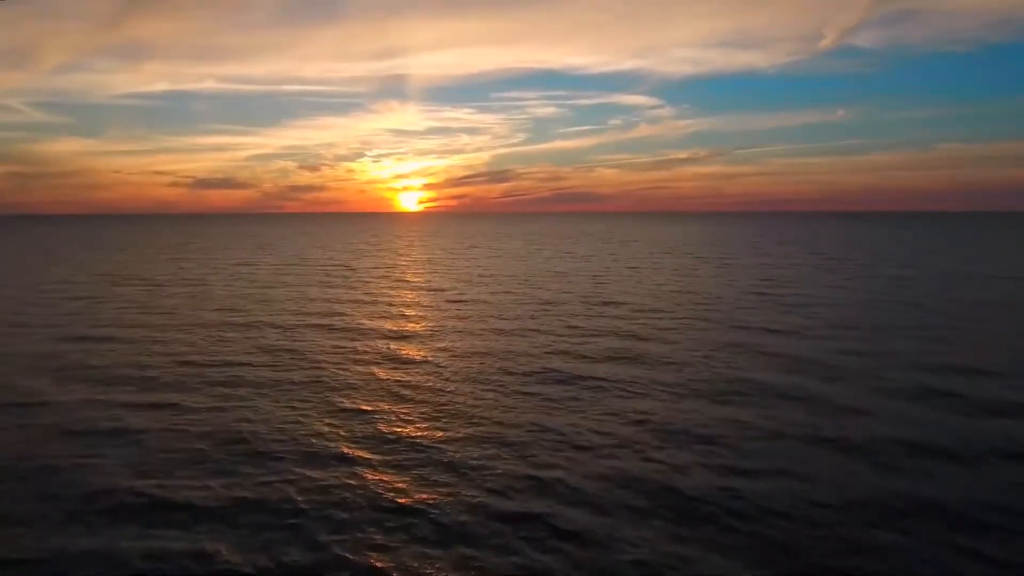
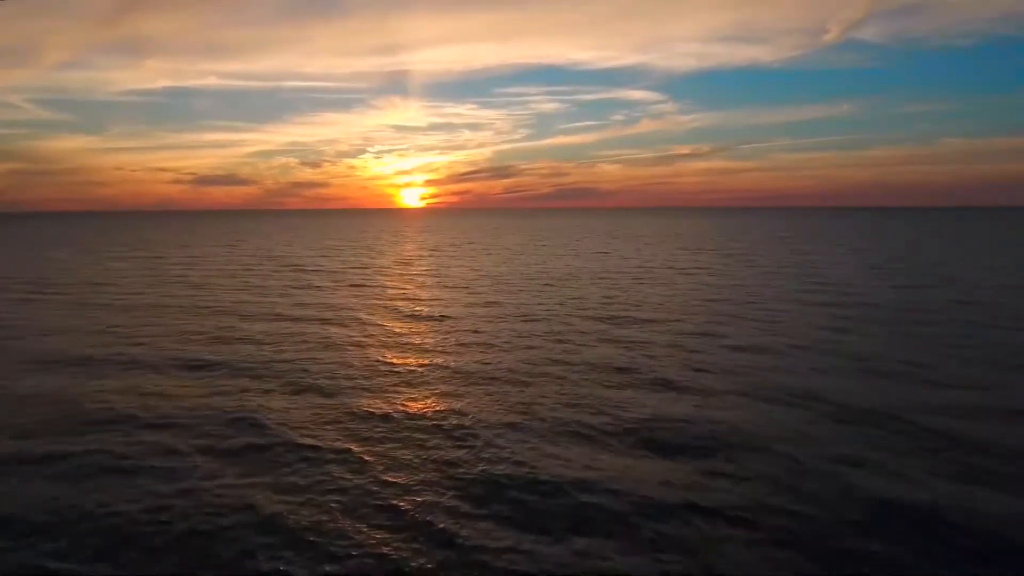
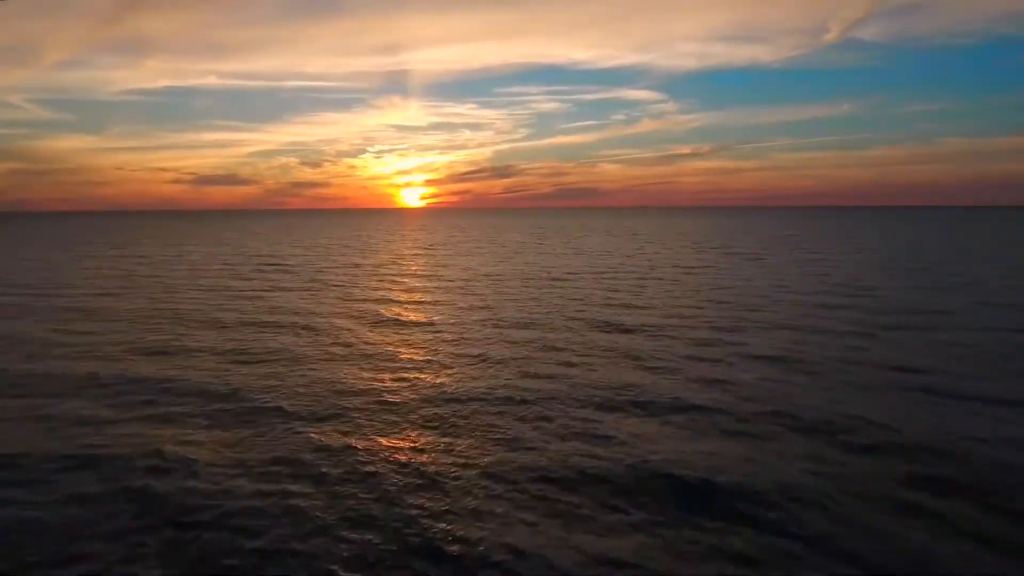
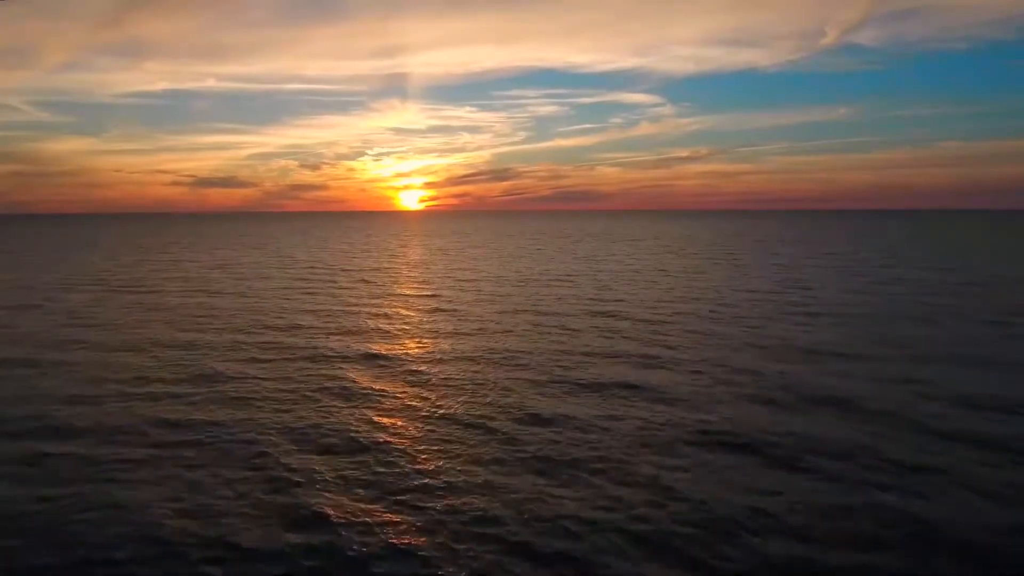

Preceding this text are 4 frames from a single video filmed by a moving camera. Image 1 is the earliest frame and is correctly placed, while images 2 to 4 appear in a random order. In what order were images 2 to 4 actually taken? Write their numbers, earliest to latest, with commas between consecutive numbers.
4, 2, 3
